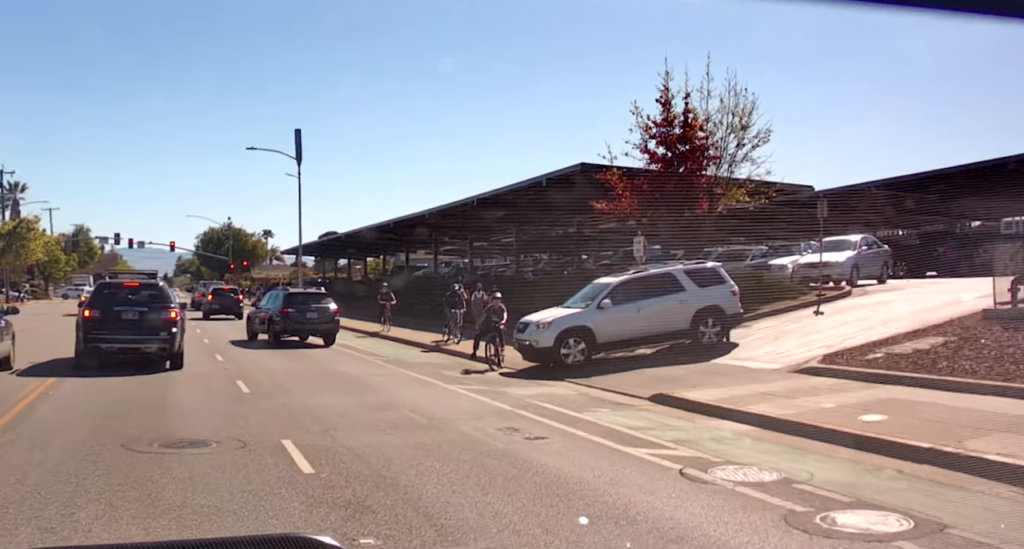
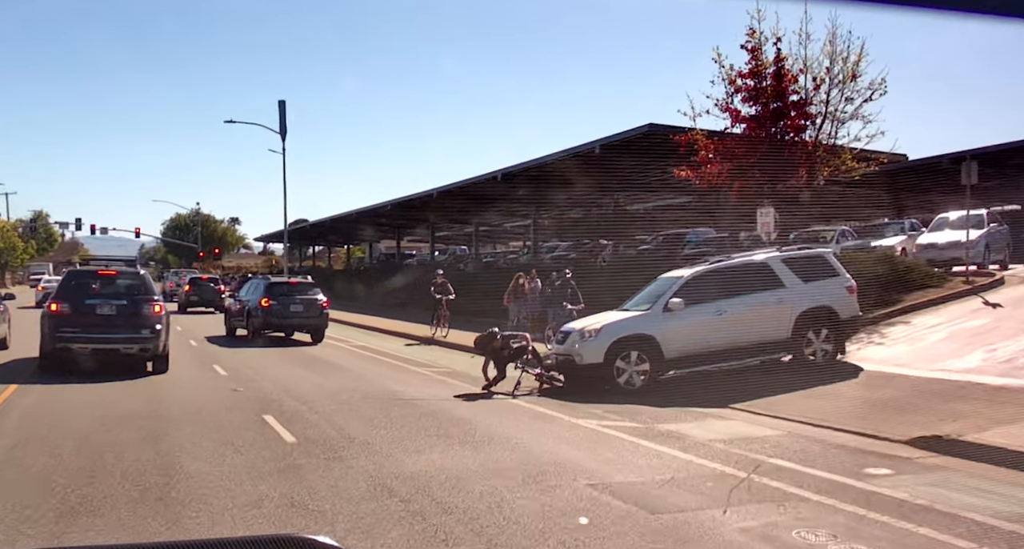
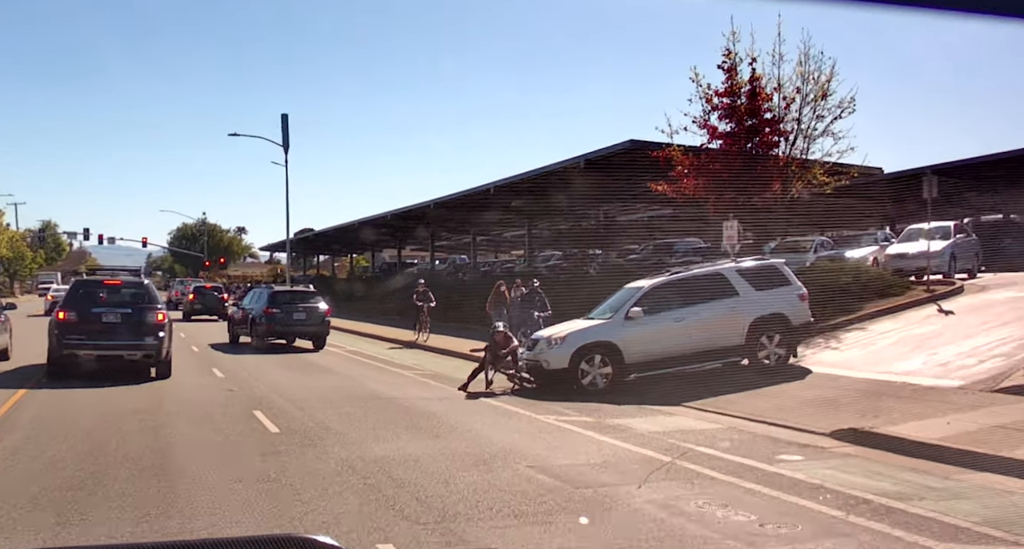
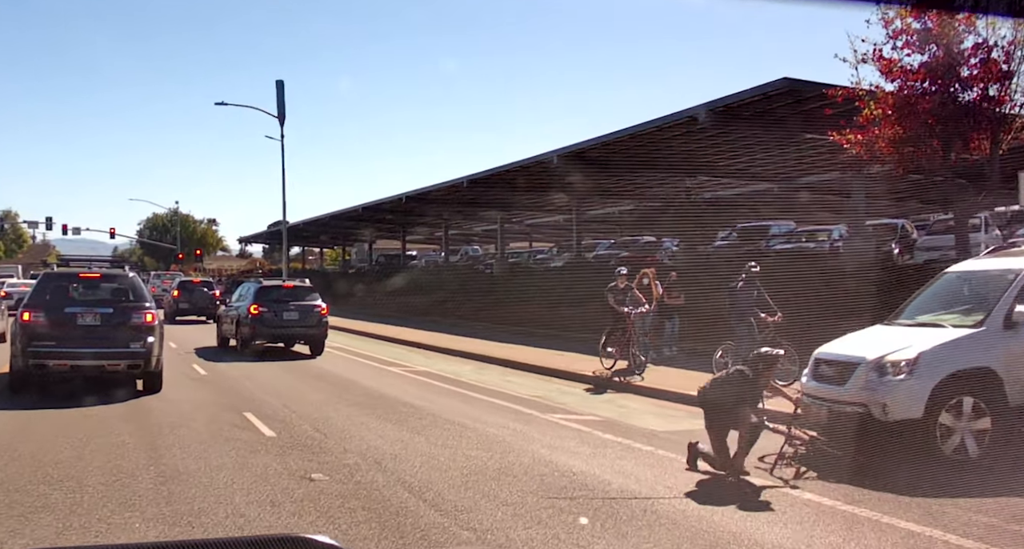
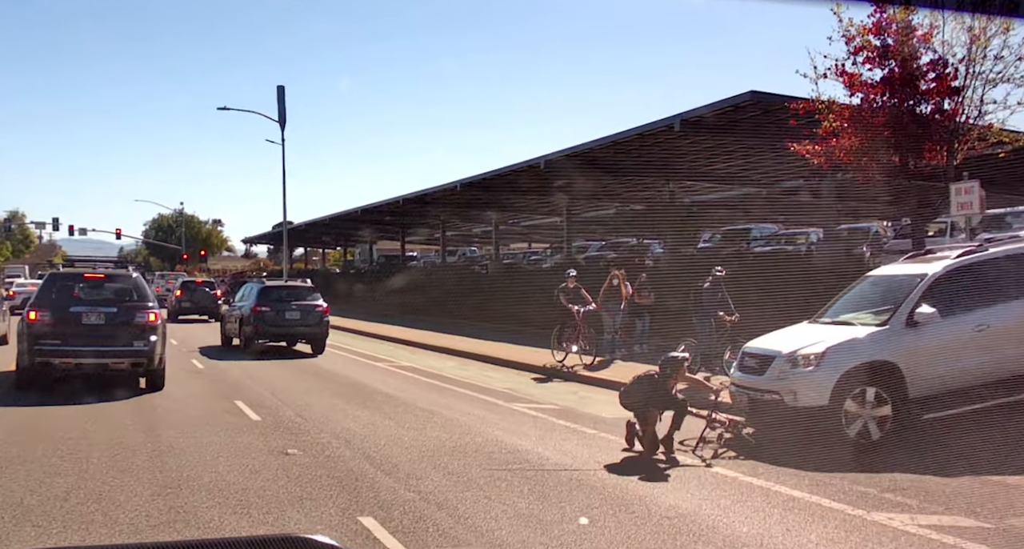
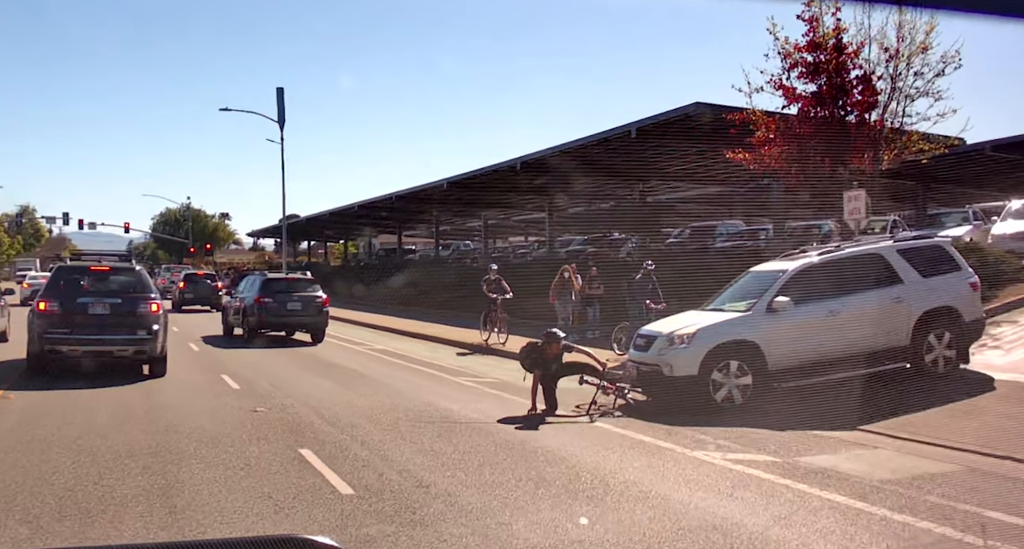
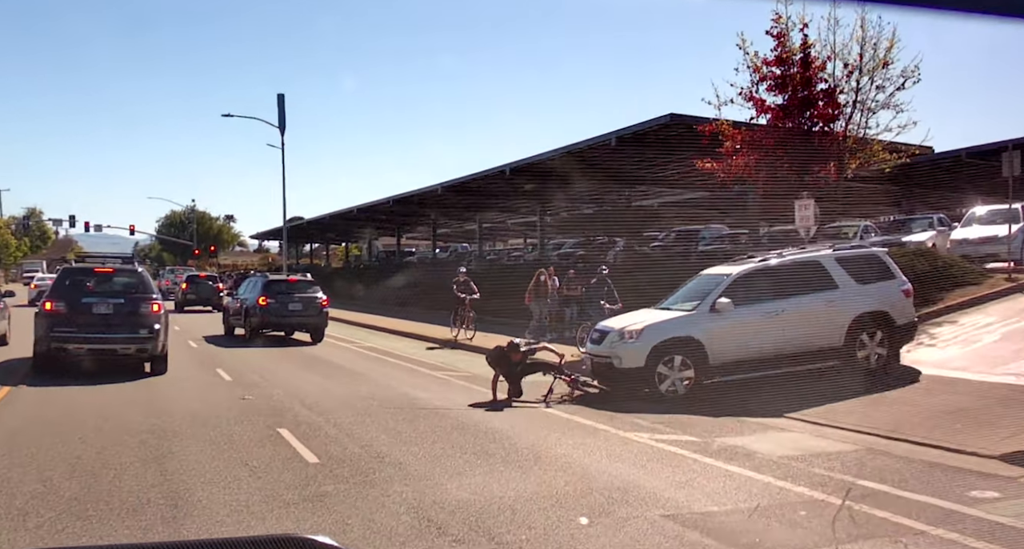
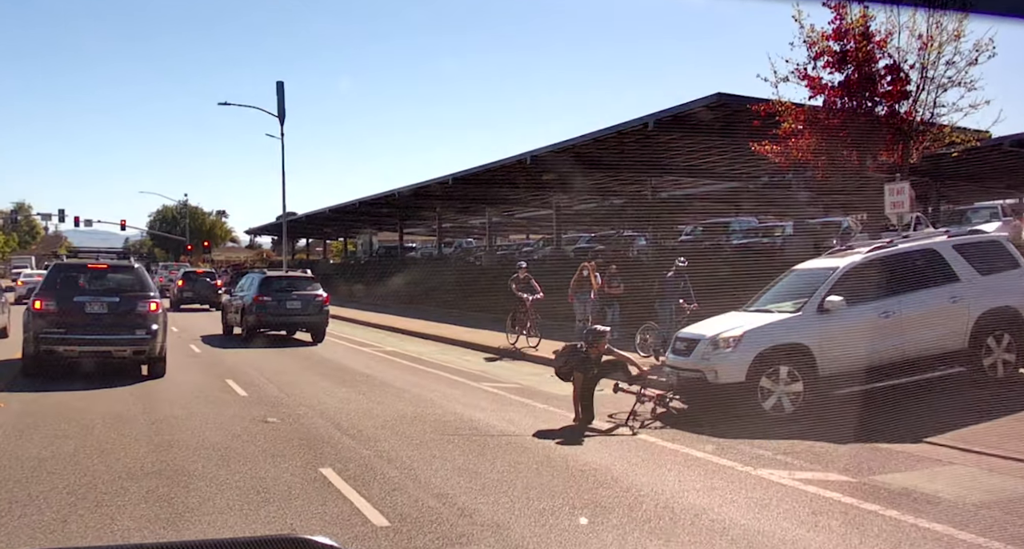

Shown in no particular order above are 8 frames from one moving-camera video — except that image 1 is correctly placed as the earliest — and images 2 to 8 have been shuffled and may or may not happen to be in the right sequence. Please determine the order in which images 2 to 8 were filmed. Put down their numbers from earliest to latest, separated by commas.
3, 2, 7, 6, 8, 5, 4
